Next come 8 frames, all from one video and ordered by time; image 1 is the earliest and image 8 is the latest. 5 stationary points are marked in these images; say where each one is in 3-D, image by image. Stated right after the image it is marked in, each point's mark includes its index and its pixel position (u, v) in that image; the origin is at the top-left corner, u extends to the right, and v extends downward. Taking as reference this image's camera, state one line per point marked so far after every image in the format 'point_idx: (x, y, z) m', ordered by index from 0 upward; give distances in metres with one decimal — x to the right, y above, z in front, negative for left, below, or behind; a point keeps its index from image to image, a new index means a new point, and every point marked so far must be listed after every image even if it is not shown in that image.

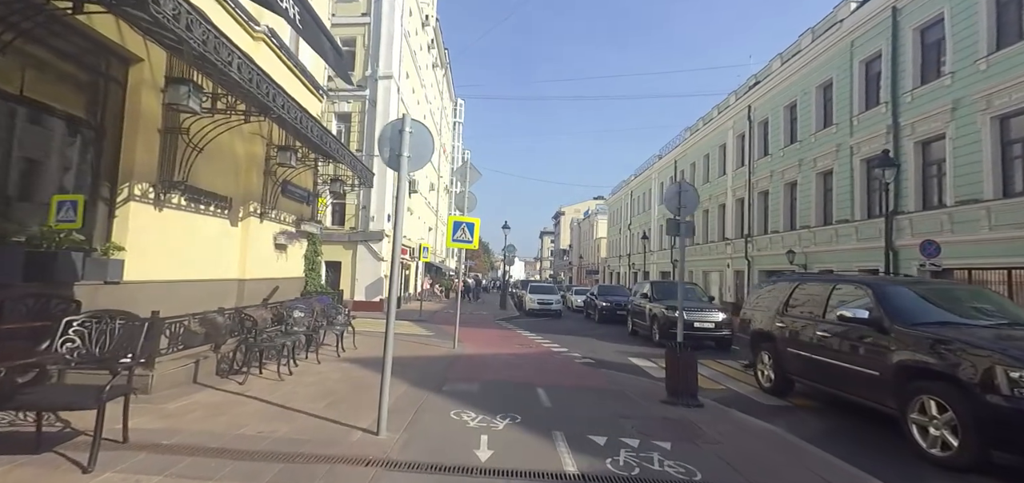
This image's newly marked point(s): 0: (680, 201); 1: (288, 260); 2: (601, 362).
0: (+2.6, +0.6, +7.5) m
1: (-5.3, -0.4, +11.7) m
2: (+2.0, -2.8, +11.2) m
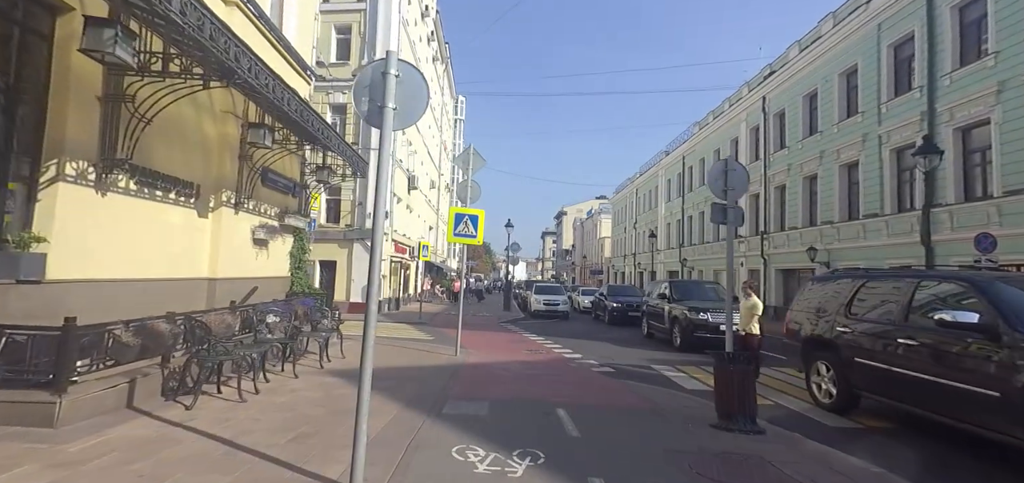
0: (+2.7, +0.8, +6.3) m
1: (-5.1, -0.3, +10.4) m
2: (+2.2, -2.6, +9.9) m
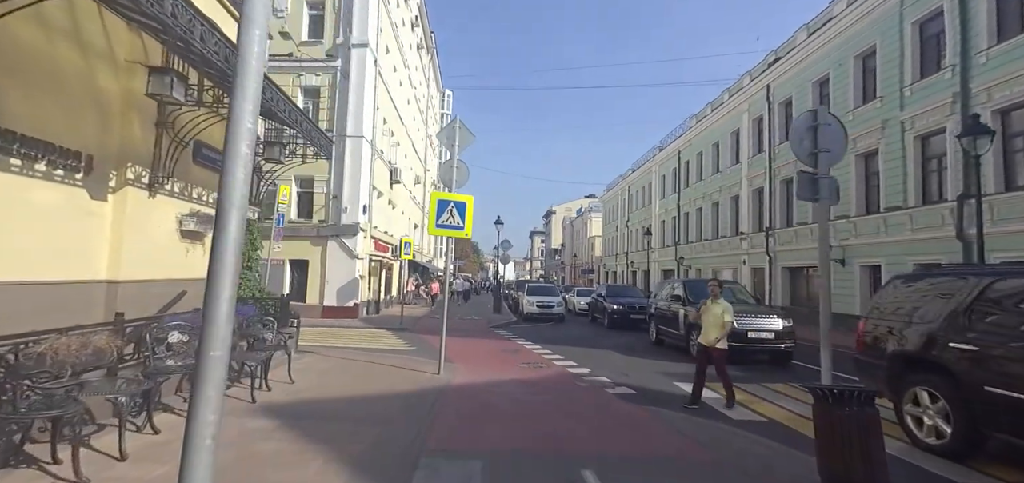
0: (+2.7, +0.9, +4.4) m
1: (-5.2, -0.2, +8.4) m
2: (+2.2, -2.5, +8.1) m
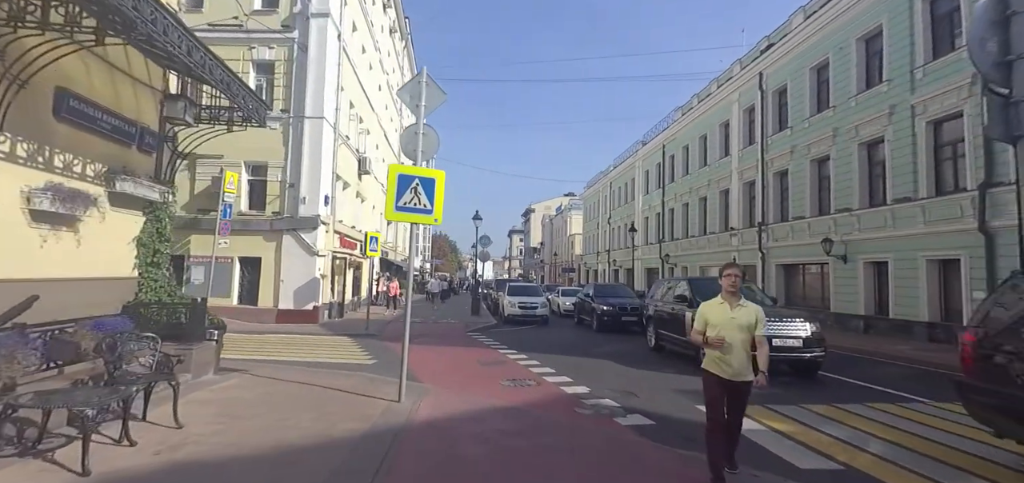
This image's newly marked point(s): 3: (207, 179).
0: (+2.7, +1.1, +2.7) m
1: (-5.5, -0.1, +6.3) m
2: (+1.9, -2.3, +6.3) m
3: (-11.0, +2.3, +17.7) m
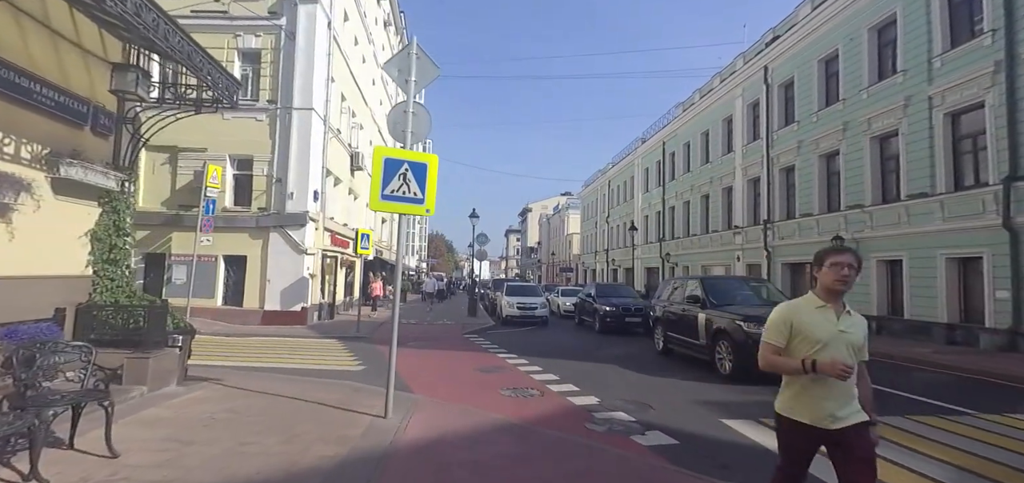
0: (+2.7, +1.2, +1.9) m
1: (-5.4, 0.0, +5.5) m
2: (+2.0, -2.2, +5.5) m
3: (-11.0, +2.4, +16.8) m
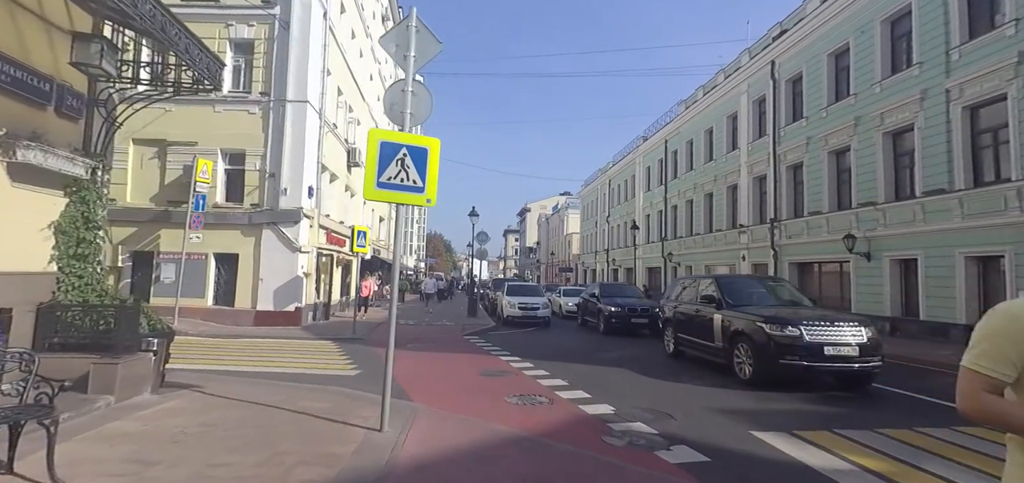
0: (+2.9, +1.2, +1.3) m
1: (-5.3, +0.1, +4.8) m
2: (+2.1, -2.2, +4.9) m
3: (-11.0, +2.5, +16.2) m
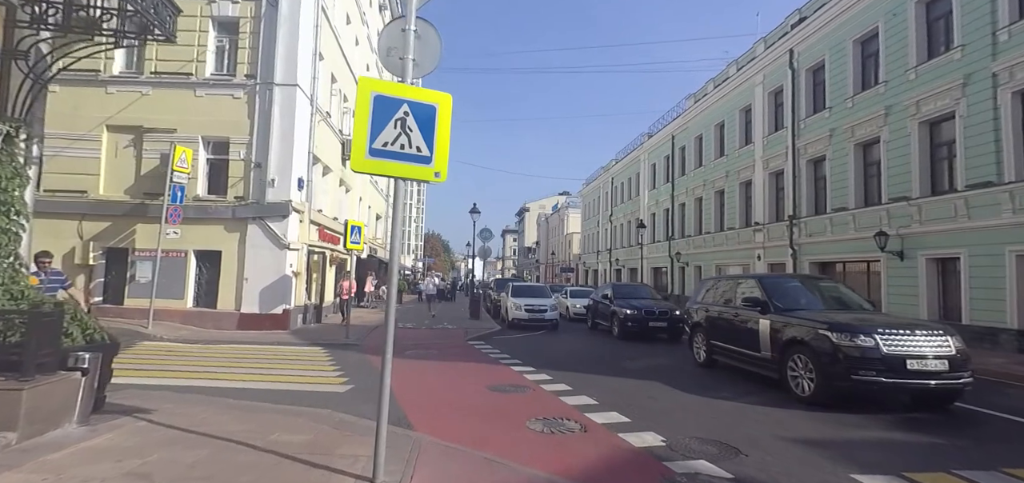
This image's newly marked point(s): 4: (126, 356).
0: (+3.2, +1.3, 0.0) m
1: (-5.0, +0.2, +3.5) m
2: (+2.4, -2.1, +3.6) m
3: (-10.7, +2.6, +14.8) m
4: (-7.6, -2.3, +9.6) m
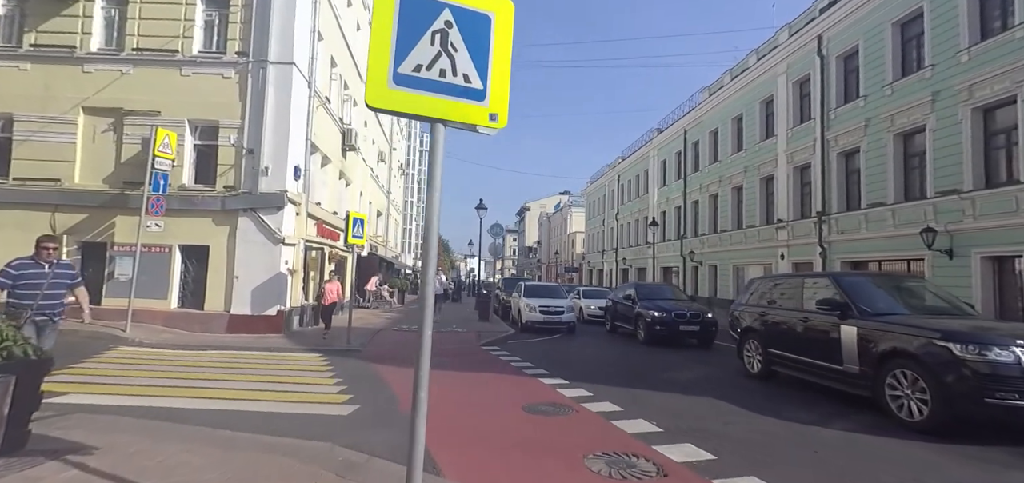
0: (+3.7, +1.5, -1.3) m
1: (-4.5, +0.4, +2.1) m
2: (+2.9, -1.9, +2.3) m
3: (-10.2, +2.7, +13.5) m
4: (-7.1, -2.1, +8.3) m
